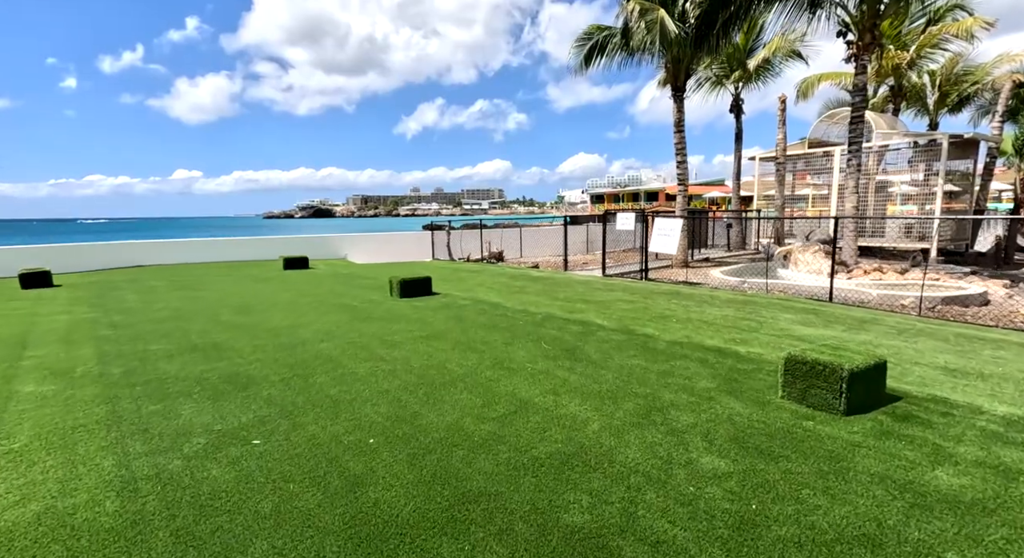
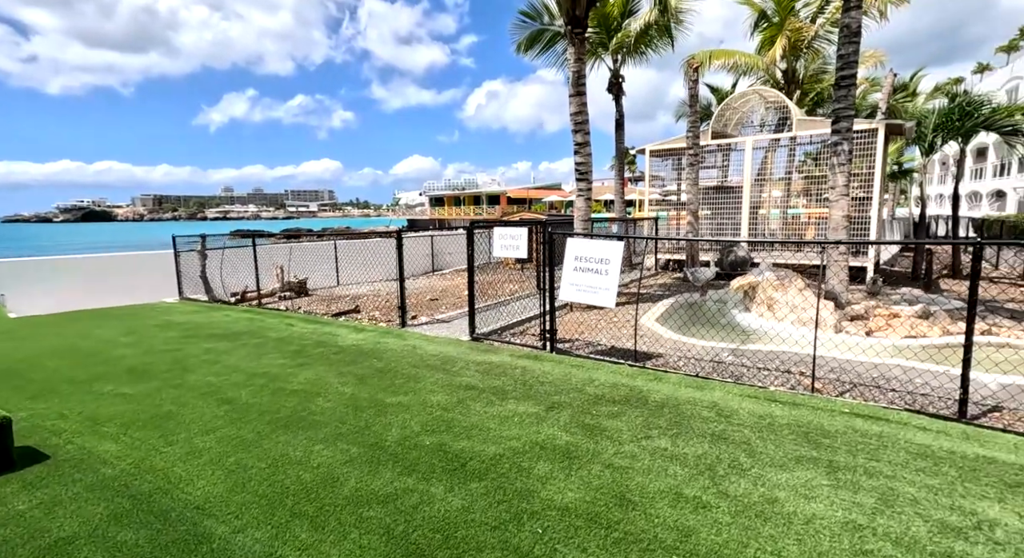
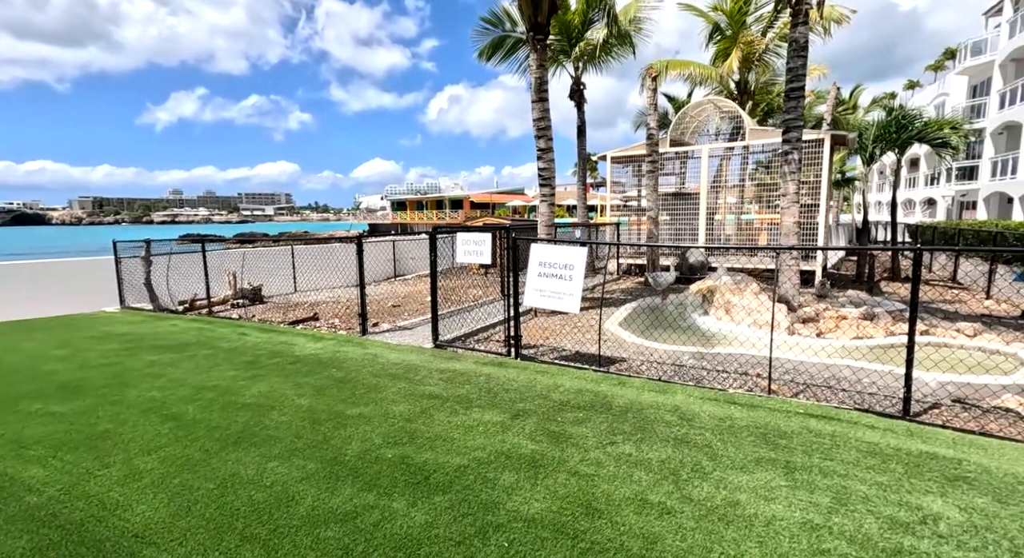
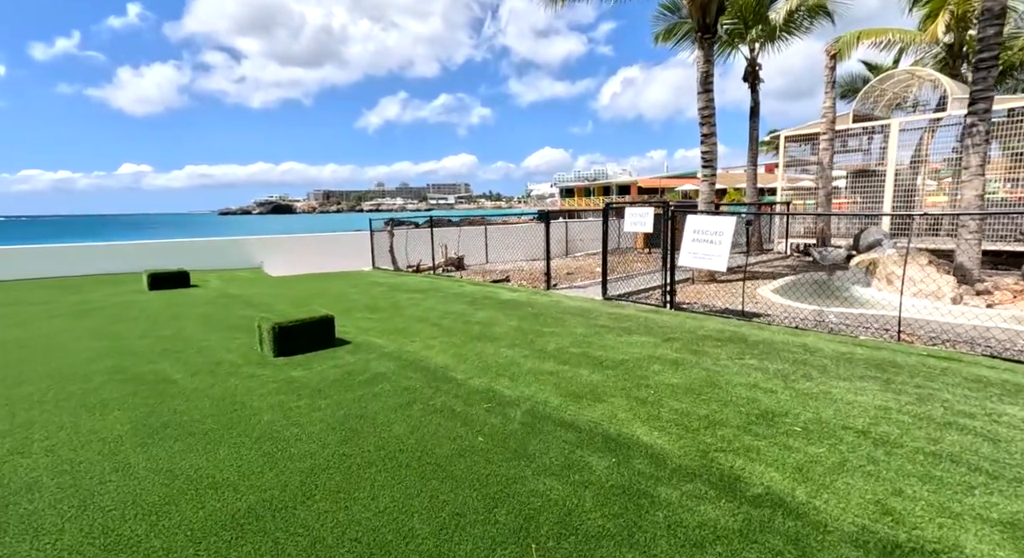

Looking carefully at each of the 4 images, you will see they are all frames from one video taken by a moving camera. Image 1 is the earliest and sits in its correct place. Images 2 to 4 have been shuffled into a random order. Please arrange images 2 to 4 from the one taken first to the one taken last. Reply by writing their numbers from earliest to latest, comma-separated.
4, 2, 3
